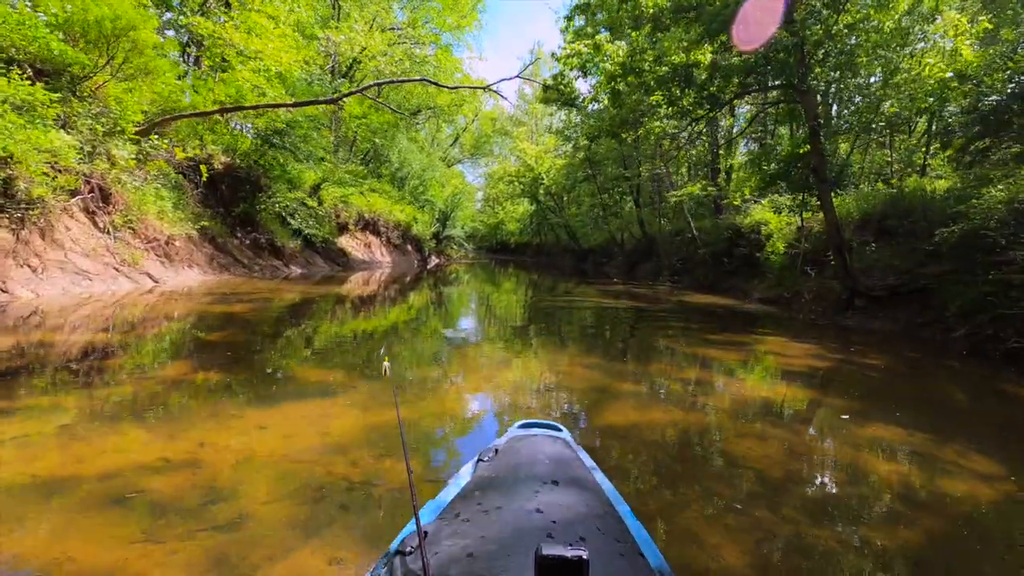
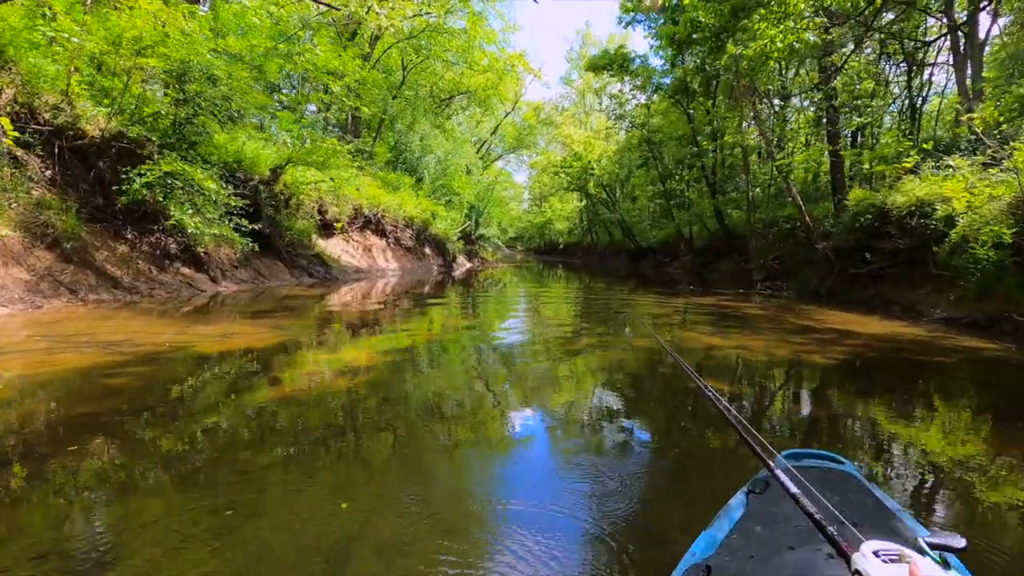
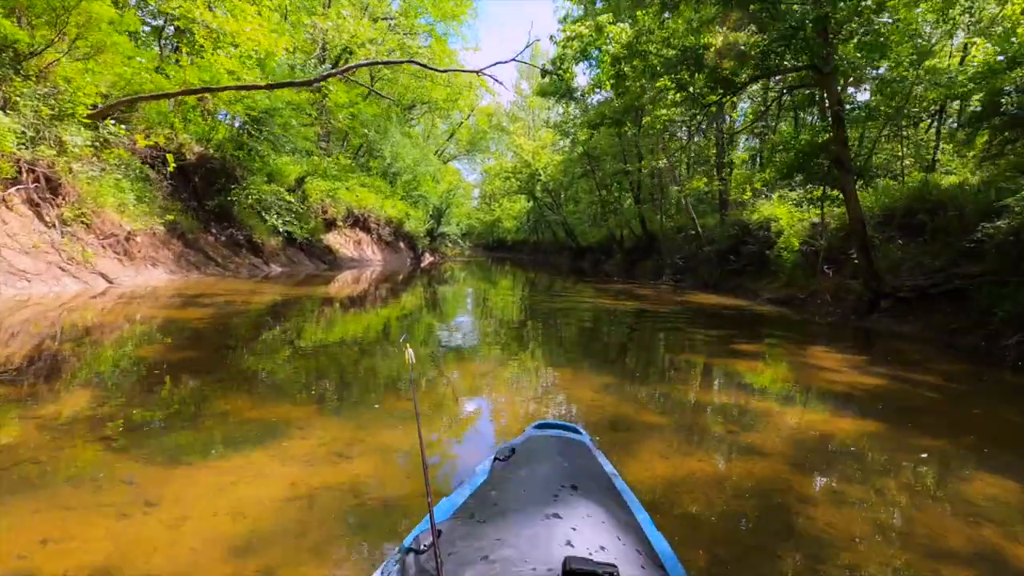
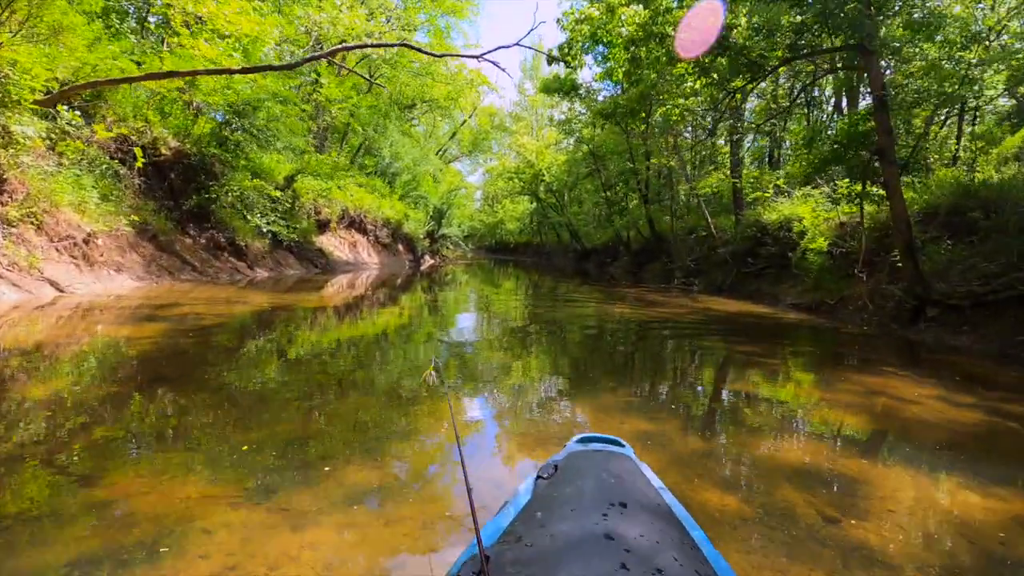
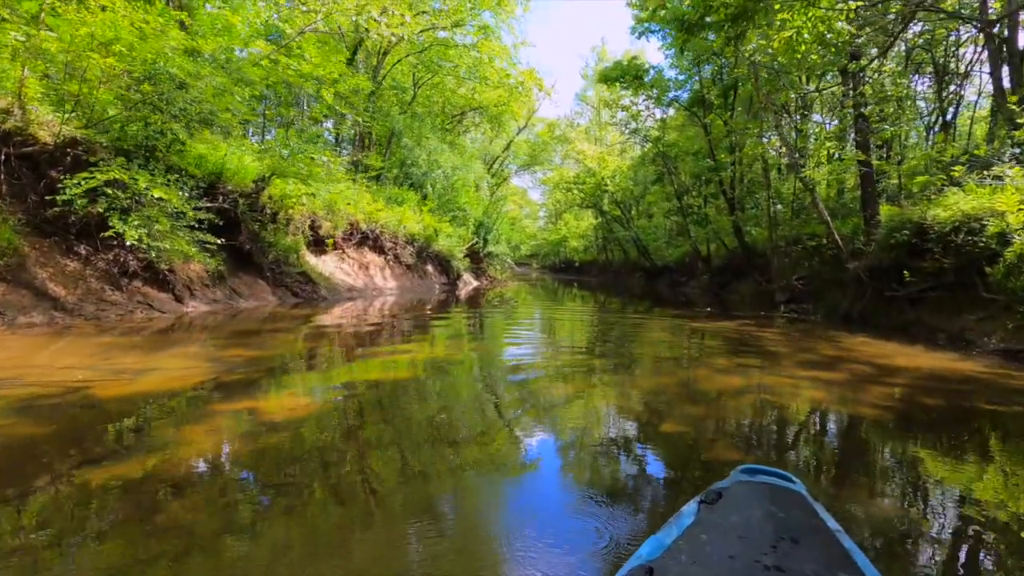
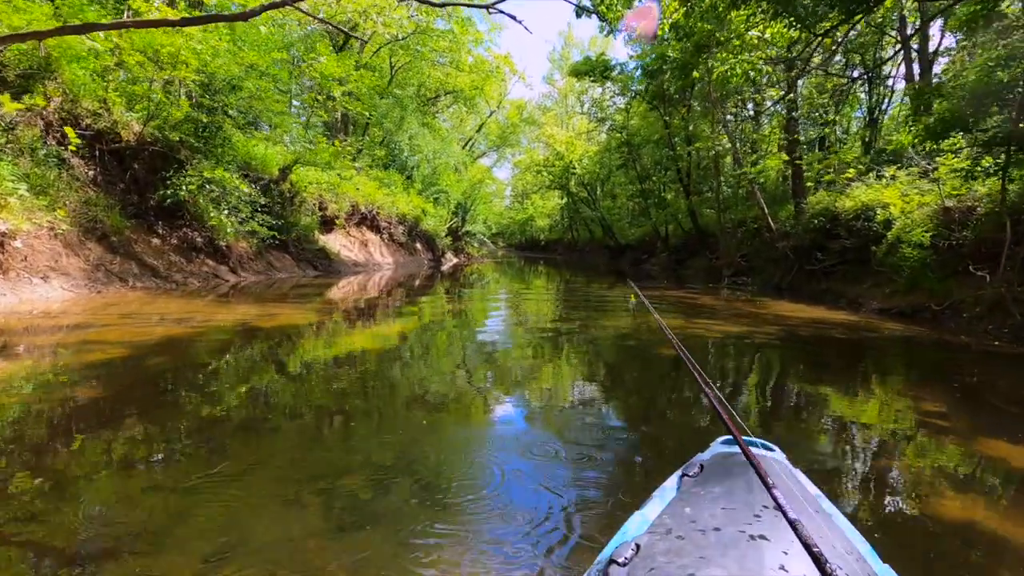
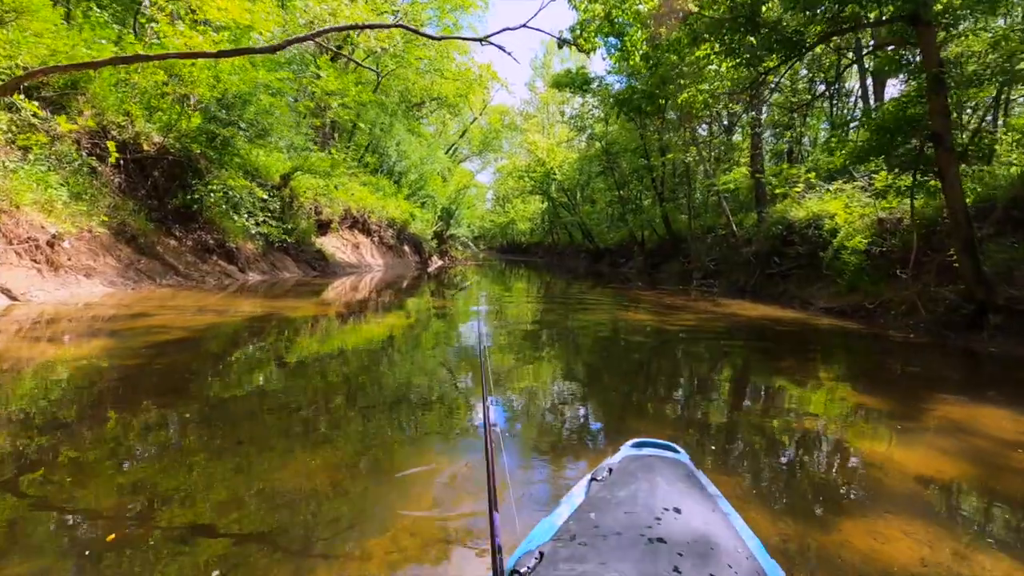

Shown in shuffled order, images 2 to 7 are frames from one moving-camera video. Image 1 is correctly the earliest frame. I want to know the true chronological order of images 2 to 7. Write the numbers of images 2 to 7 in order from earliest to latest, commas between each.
3, 4, 7, 6, 2, 5
